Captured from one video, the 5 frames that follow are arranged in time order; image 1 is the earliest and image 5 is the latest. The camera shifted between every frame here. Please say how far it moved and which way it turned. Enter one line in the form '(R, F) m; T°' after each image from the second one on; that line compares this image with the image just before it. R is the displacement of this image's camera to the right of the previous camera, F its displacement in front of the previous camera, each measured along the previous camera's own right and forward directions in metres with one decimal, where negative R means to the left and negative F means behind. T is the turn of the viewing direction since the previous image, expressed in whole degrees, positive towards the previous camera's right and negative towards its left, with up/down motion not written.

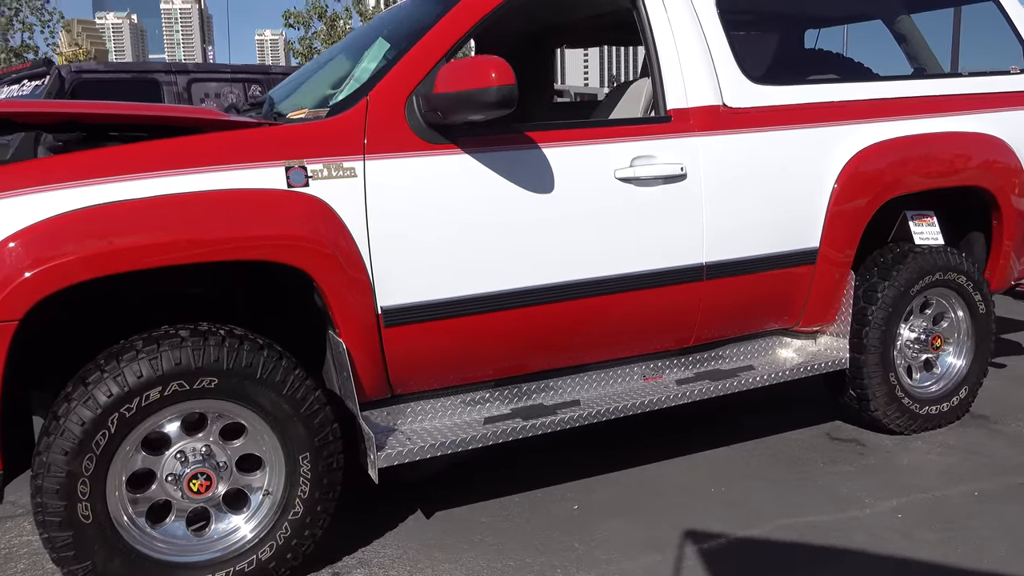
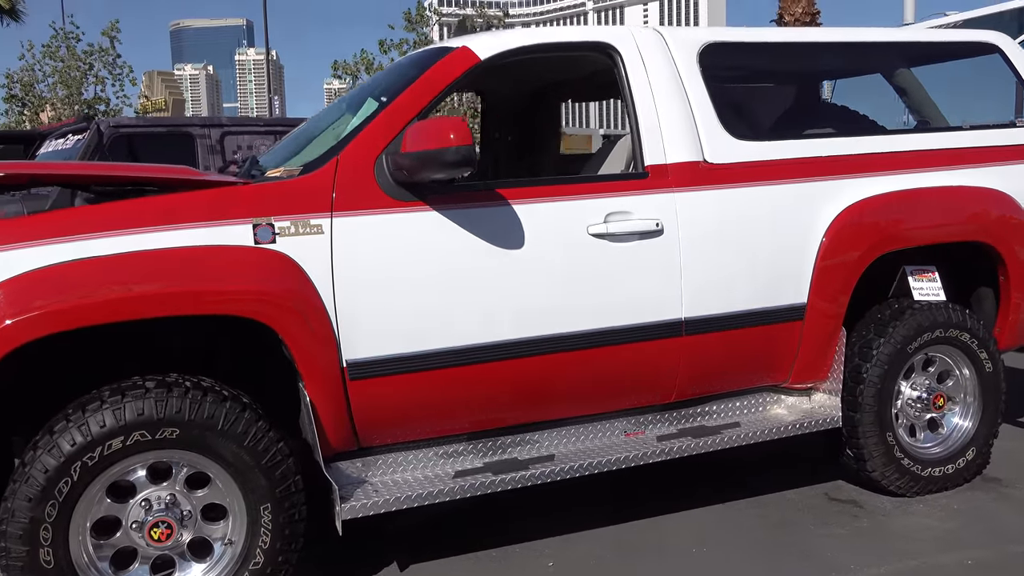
(+0.3, 0.0) m; -4°
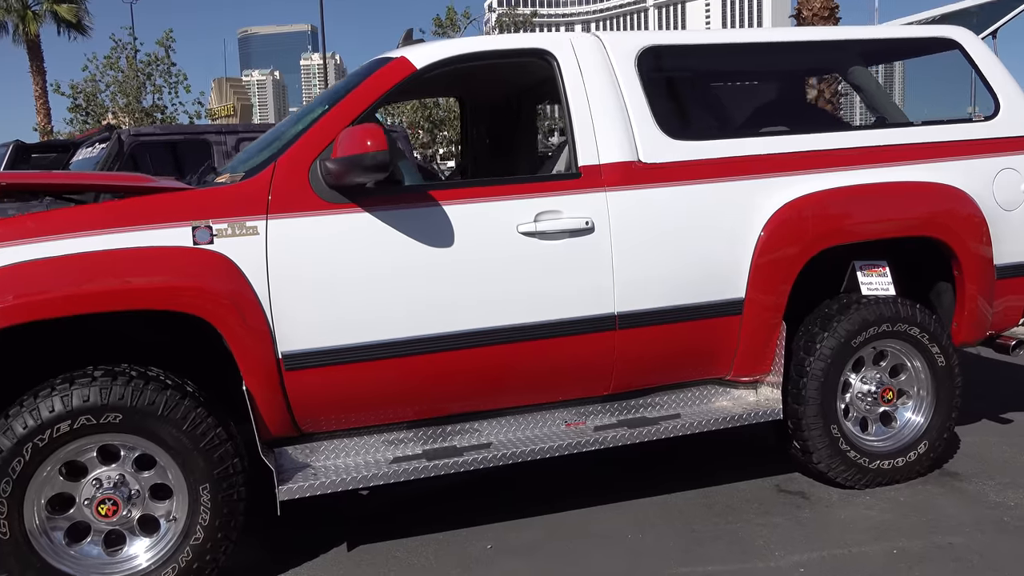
(+0.5, -0.1) m; -4°
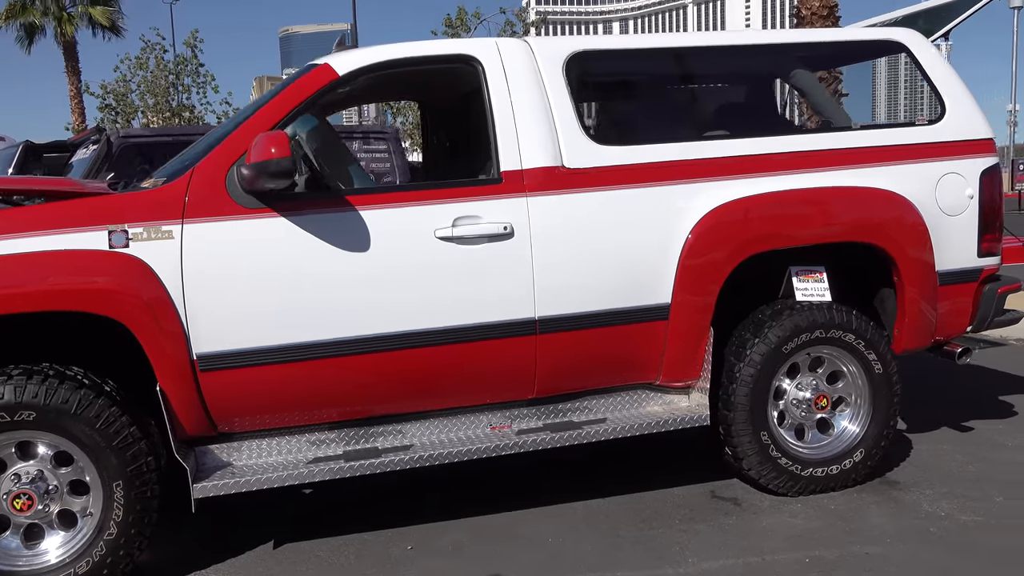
(+0.5, 0.0) m; -2°
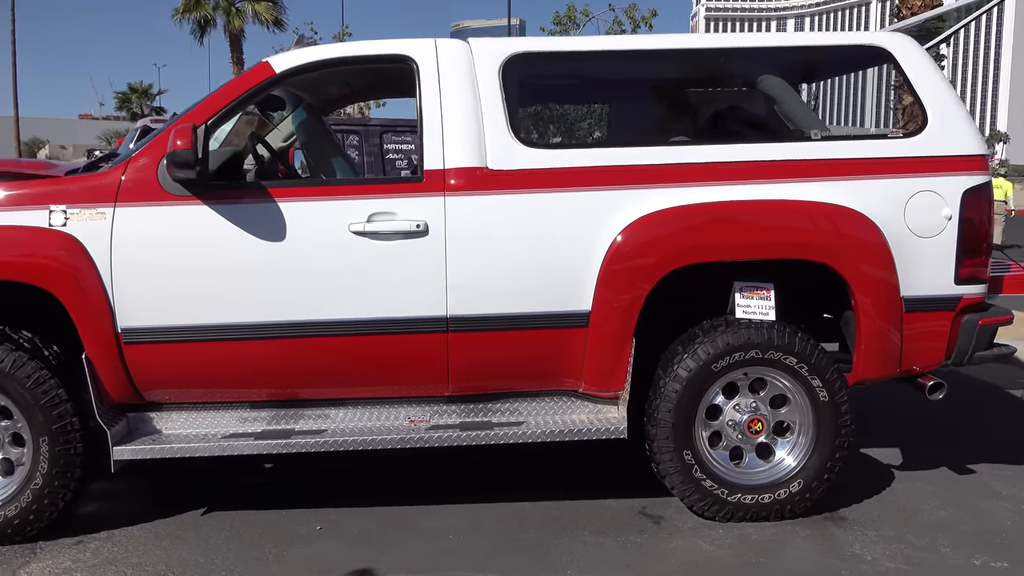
(+1.0, +0.1) m; -10°
